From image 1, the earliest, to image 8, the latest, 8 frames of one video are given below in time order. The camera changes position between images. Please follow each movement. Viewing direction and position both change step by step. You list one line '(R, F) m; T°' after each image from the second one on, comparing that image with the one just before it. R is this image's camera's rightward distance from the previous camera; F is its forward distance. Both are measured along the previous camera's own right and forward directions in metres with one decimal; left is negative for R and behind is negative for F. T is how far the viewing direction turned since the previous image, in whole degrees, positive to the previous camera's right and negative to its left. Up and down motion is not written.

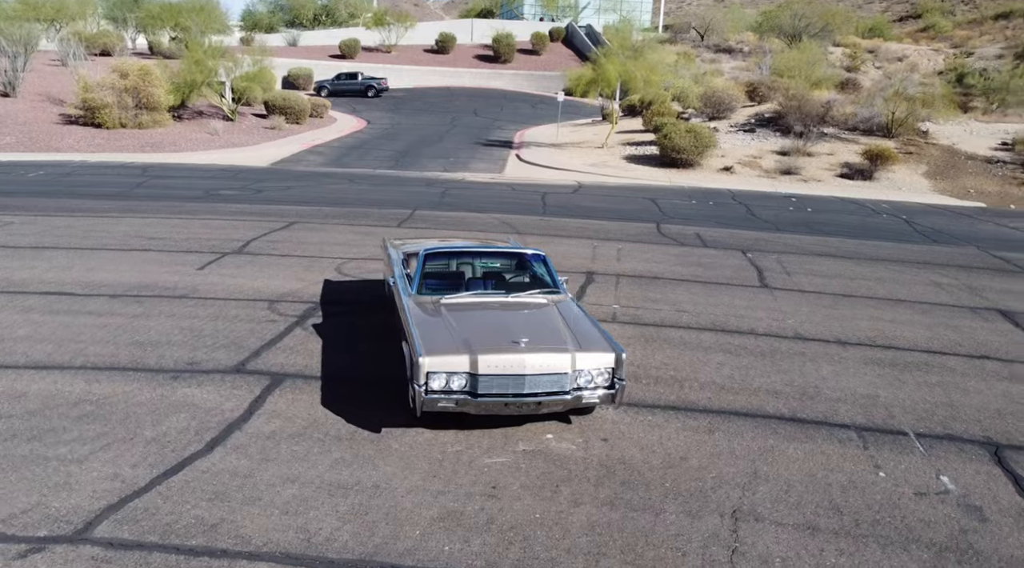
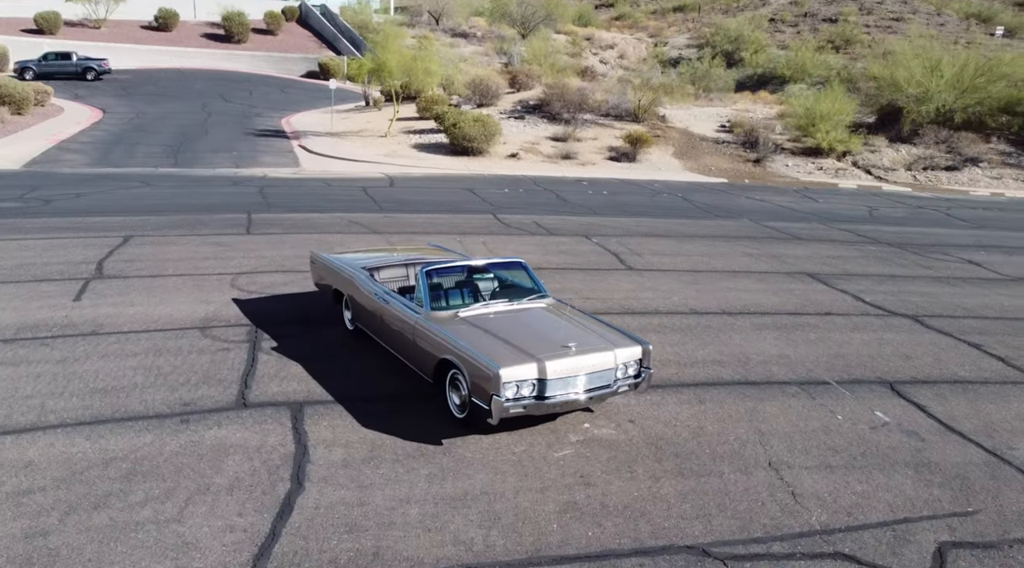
(-2.0, -0.1) m; +19°
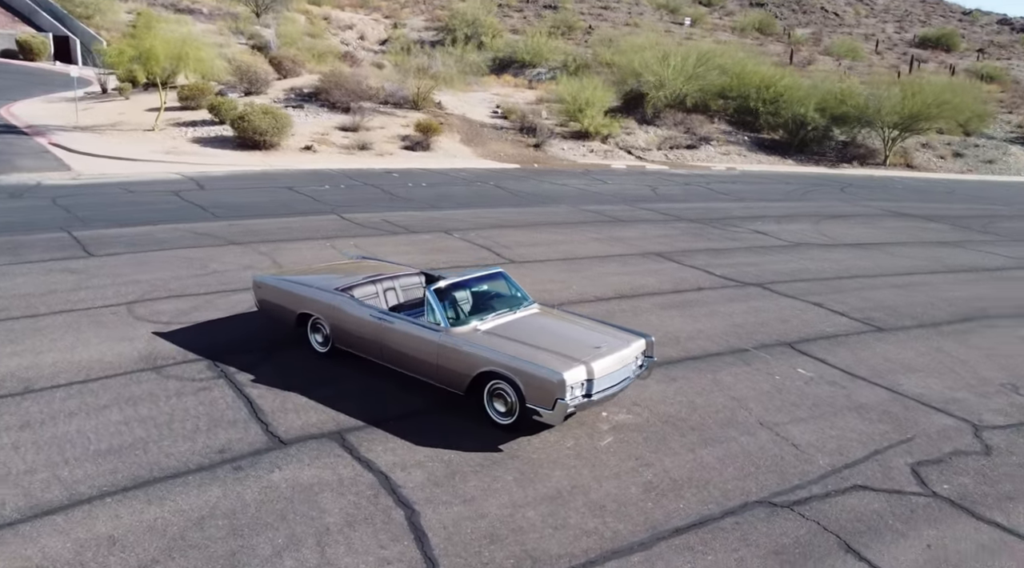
(-2.1, -0.1) m; +18°
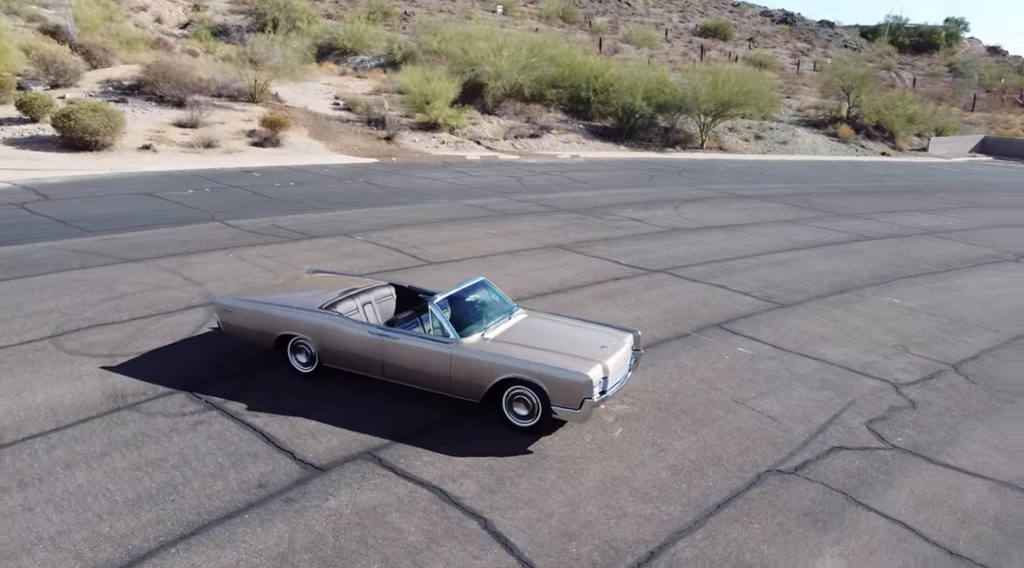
(-1.5, -0.1) m; +13°
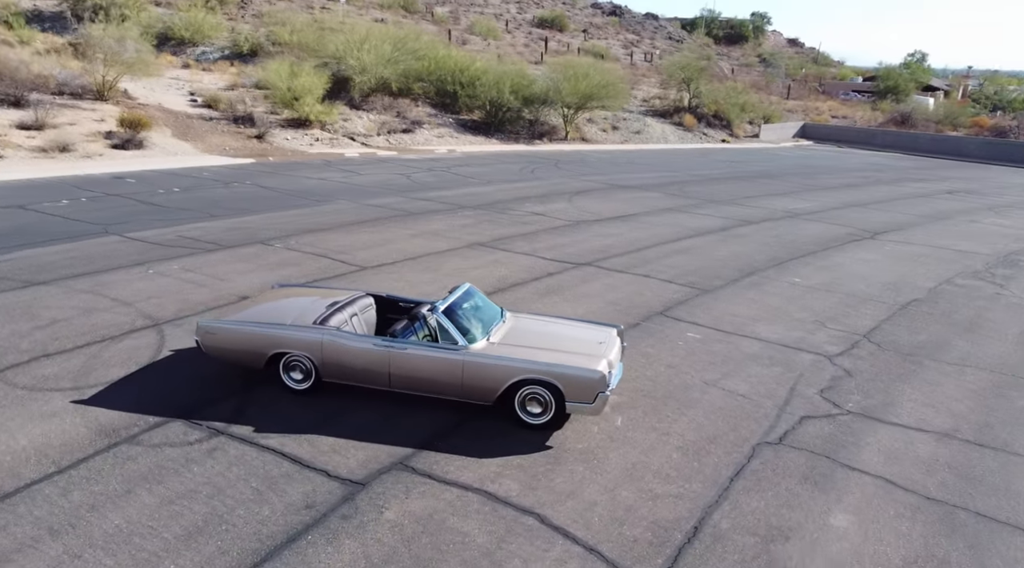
(-1.2, -0.2) m; +11°
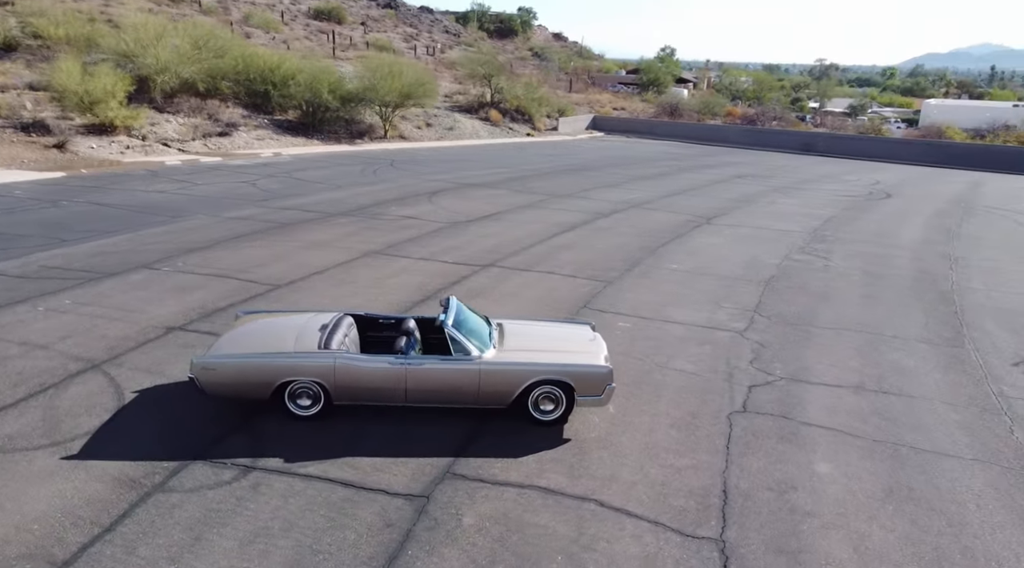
(-1.8, -0.2) m; +15°
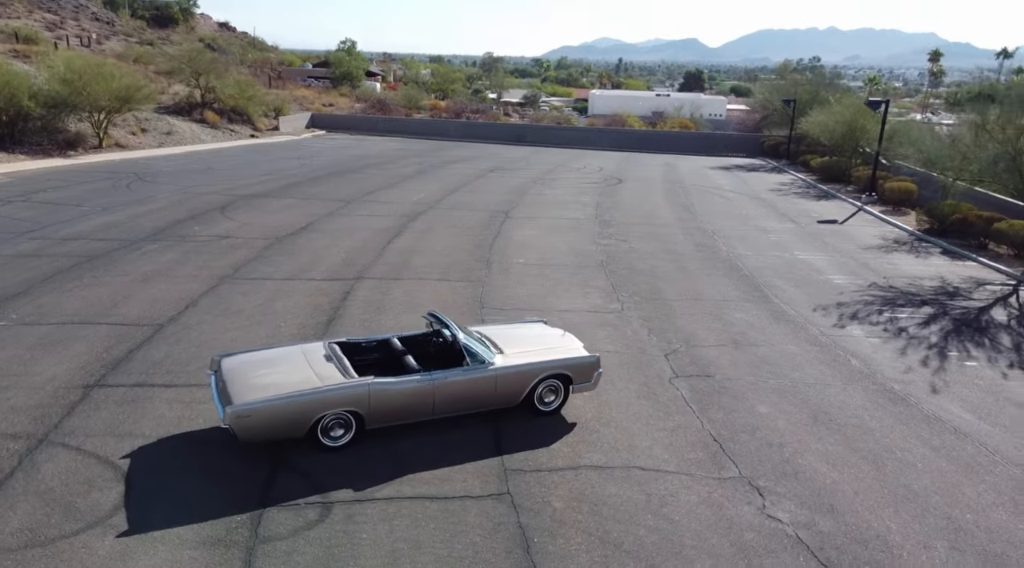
(-2.7, -0.2) m; +21°
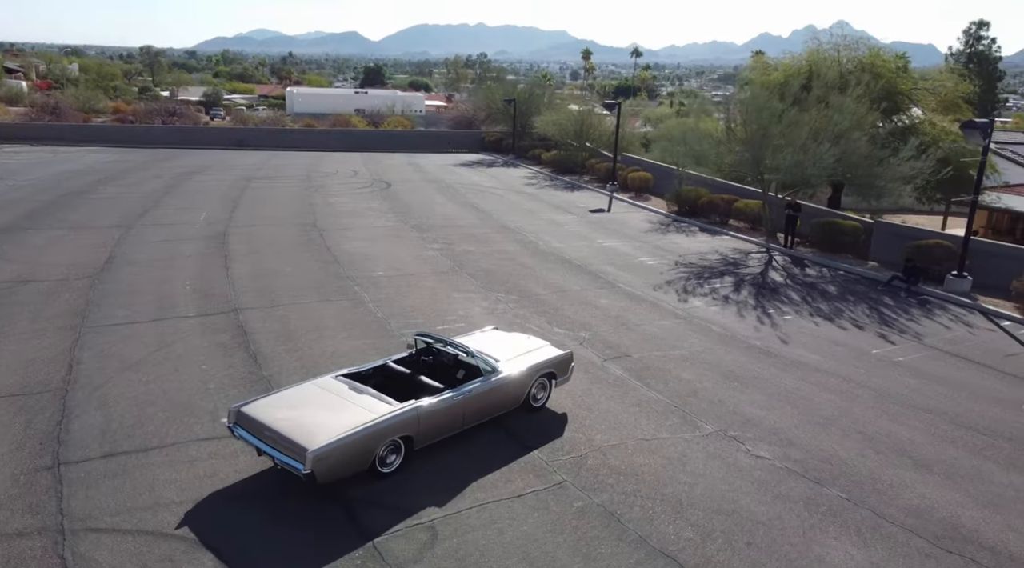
(-2.9, -0.3) m; +21°
